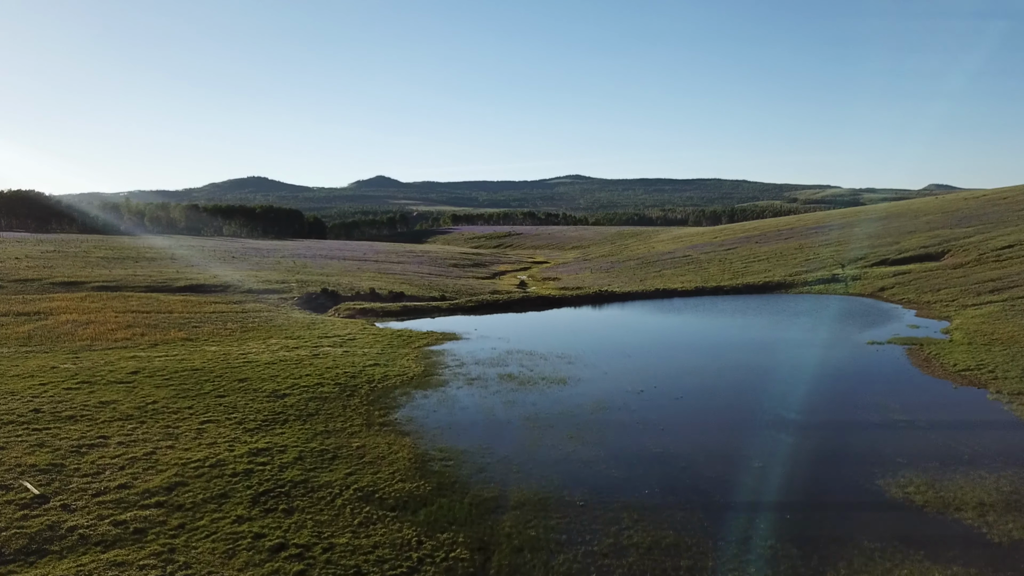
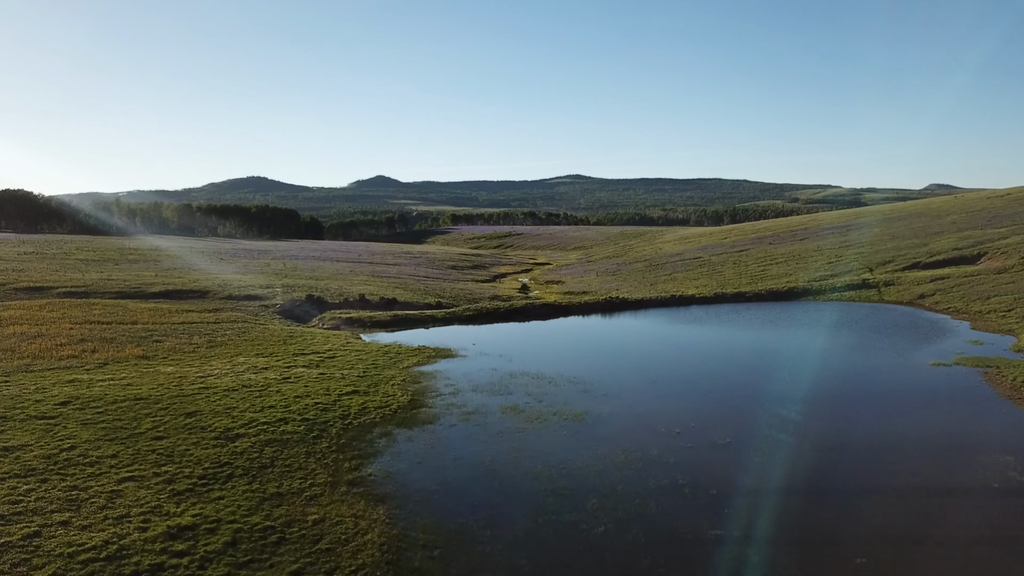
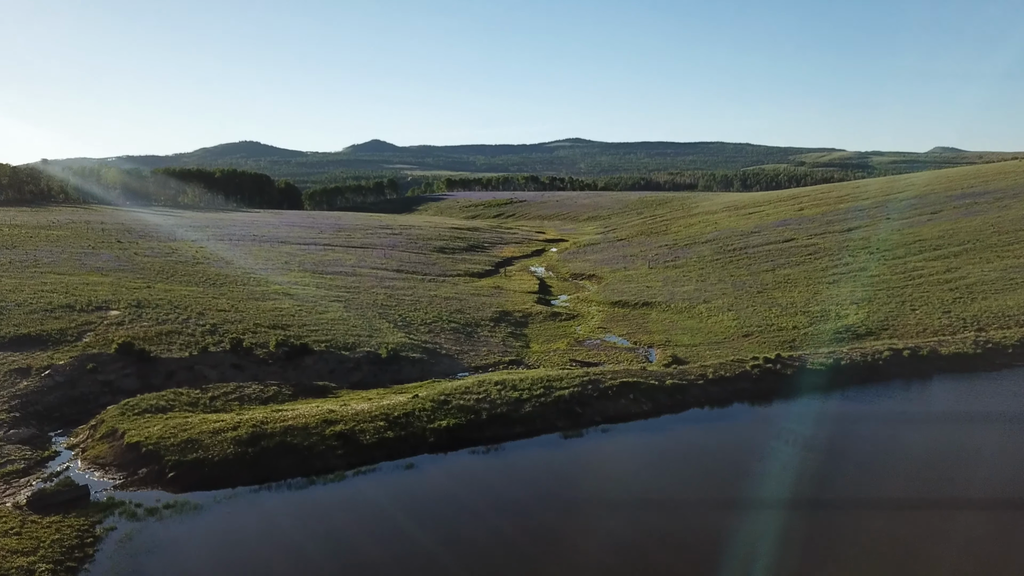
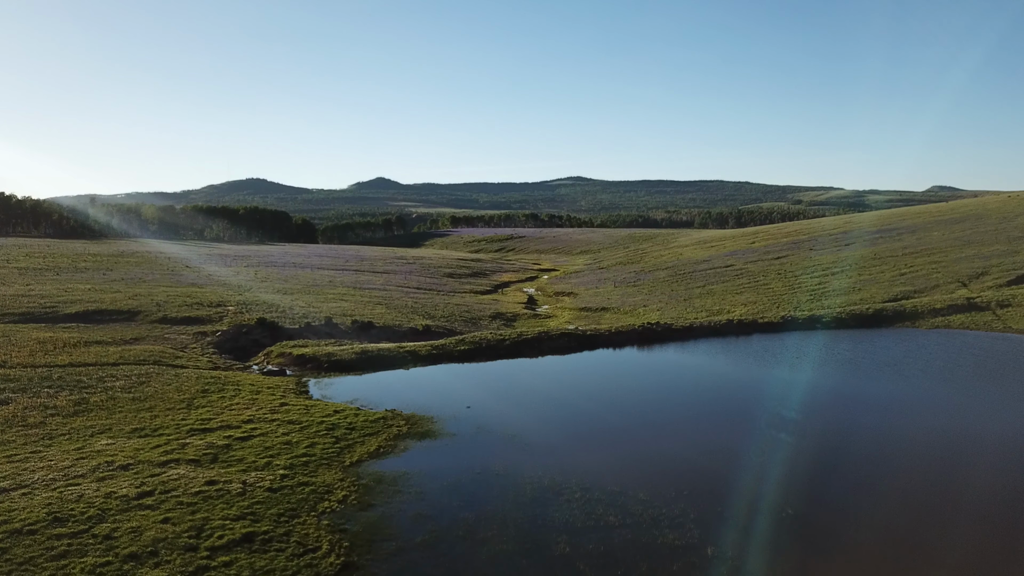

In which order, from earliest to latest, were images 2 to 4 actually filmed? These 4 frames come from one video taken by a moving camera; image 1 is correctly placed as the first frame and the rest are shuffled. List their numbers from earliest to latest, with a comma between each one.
2, 4, 3
